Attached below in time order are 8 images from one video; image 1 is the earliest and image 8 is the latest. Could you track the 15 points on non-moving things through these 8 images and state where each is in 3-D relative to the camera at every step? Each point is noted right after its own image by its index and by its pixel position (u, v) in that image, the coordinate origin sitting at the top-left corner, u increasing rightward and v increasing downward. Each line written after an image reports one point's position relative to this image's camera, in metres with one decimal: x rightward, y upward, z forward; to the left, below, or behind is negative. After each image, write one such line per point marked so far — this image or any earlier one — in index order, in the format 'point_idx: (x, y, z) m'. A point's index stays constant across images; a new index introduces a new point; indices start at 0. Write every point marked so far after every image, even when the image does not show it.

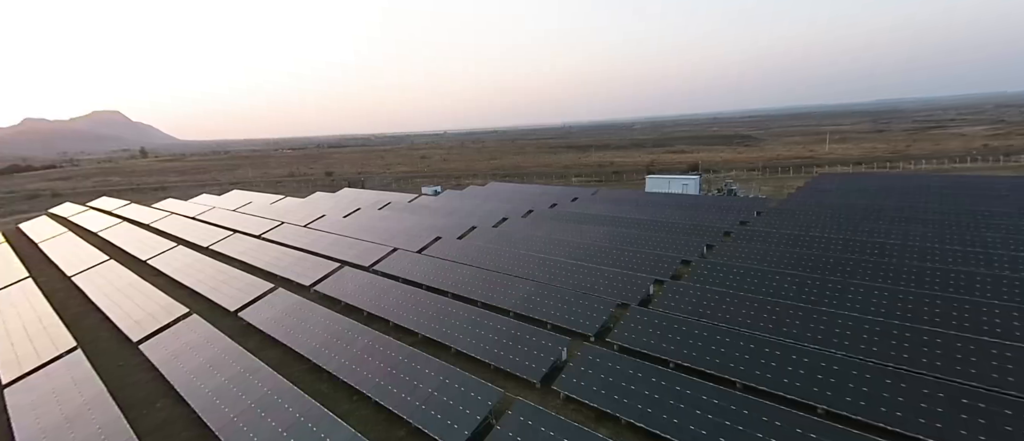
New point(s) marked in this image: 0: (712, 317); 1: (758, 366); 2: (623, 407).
0: (+8.6, -4.0, +18.8) m
1: (+8.1, -4.8, +14.9) m
2: (+3.6, -5.9, +14.4) m
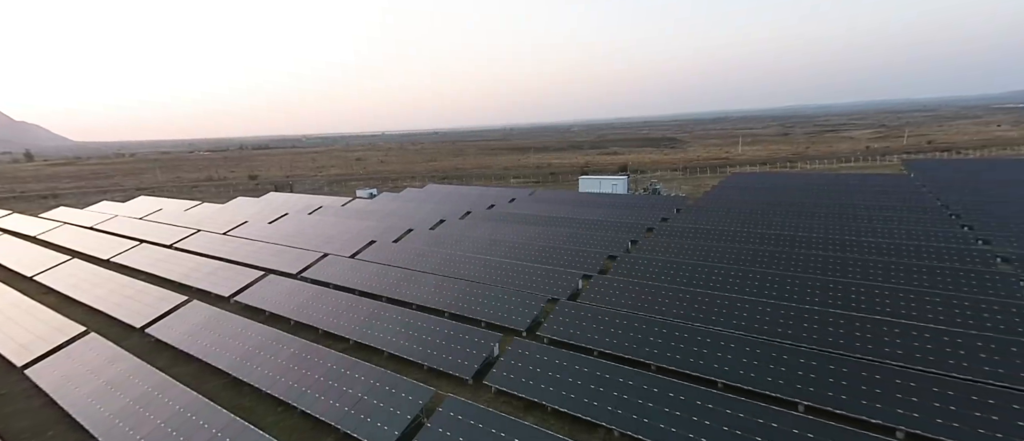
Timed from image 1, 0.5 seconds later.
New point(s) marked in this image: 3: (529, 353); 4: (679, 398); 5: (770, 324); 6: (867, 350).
0: (+5.6, -3.8, +20.3) m
1: (+5.6, -4.6, +16.4) m
2: (+1.2, -5.8, +15.2) m
3: (+0.7, -4.9, +16.8) m
4: (+4.9, -5.2, +13.5) m
5: (+9.9, -3.9, +17.2) m
6: (+11.7, -4.2, +15.0) m
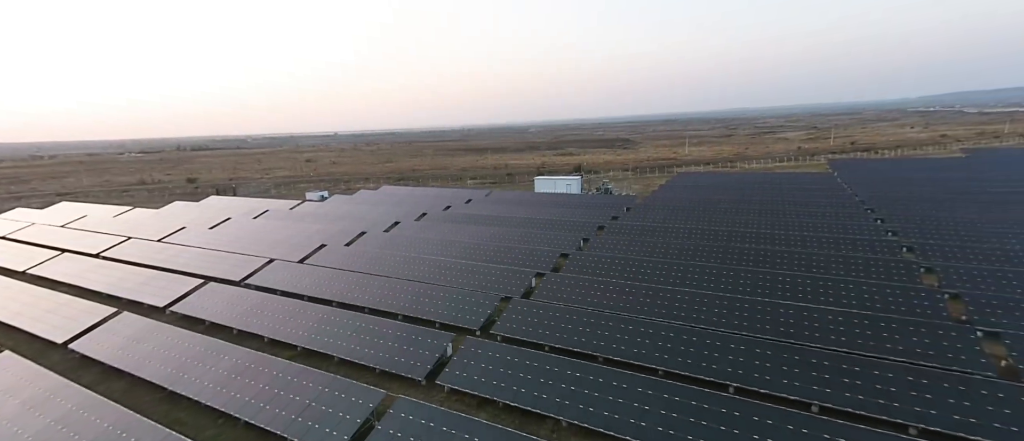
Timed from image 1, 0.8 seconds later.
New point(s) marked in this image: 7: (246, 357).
0: (+3.5, -3.7, +21.0) m
1: (+3.8, -4.5, +17.1) m
2: (-0.4, -5.8, +15.5) m
3: (-1.1, -4.9, +17.1) m
4: (+3.4, -5.1, +14.2) m
5: (+8.0, -3.8, +18.3) m
6: (+10.0, -4.0, +16.3) m
7: (-10.6, -5.4, +18.3) m
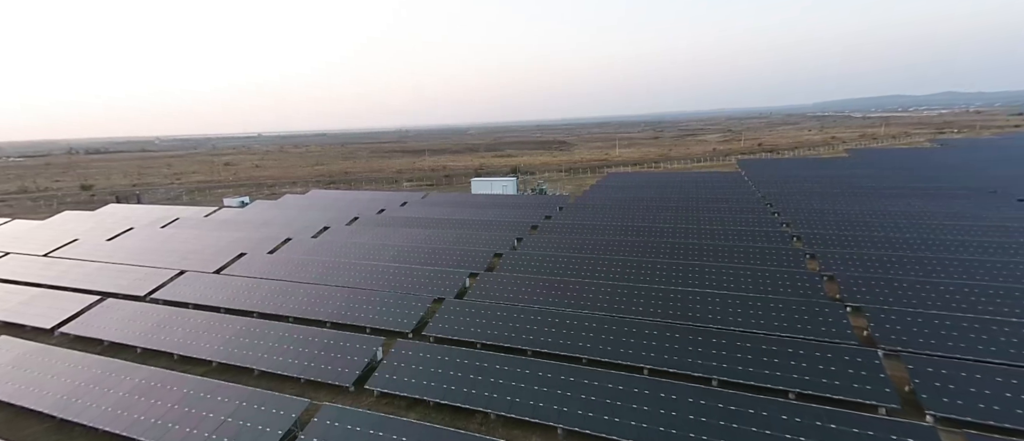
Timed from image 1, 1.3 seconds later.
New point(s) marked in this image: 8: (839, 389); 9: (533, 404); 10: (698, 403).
0: (+0.2, -3.7, +21.6) m
1: (+1.1, -4.4, +17.8) m
2: (-2.8, -5.8, +15.7) m
3: (-3.8, -4.9, +17.1) m
4: (+1.1, -5.0, +14.9) m
5: (+5.1, -3.6, +19.6) m
6: (+7.3, -3.8, +17.9) m
7: (-13.3, -5.7, +17.0) m
8: (+9.1, -4.7, +12.8) m
9: (+0.7, -5.6, +14.0) m
10: (+5.0, -4.9, +12.5) m
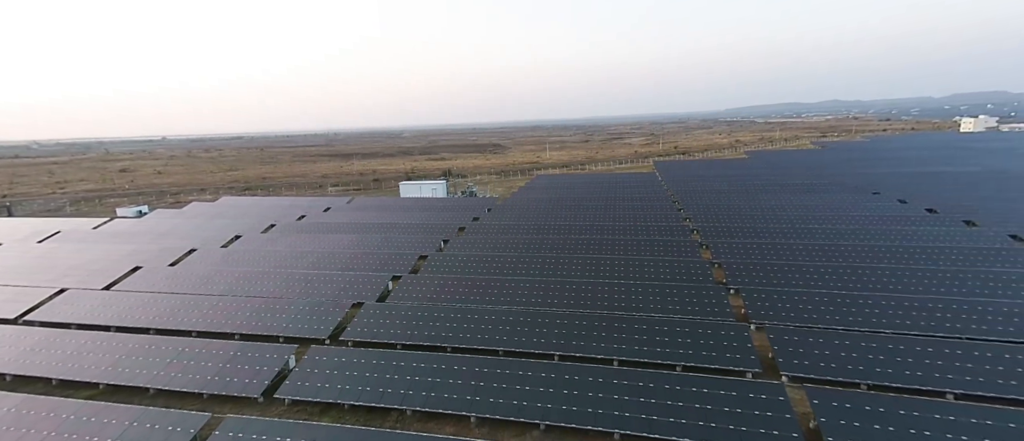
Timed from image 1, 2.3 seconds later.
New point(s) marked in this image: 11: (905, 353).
0: (-3.7, -3.7, +21.9) m
1: (-2.2, -4.4, +18.2) m
2: (-5.7, -5.8, +15.5) m
3: (-6.9, -5.0, +16.8) m
4: (-1.8, -5.0, +15.3) m
5: (+1.4, -3.4, +20.6) m
6: (+3.9, -3.6, +19.2) m
7: (-16.3, -6.0, +15.3) m
8: (+6.5, -4.4, +14.5) m
9: (-2.0, -5.5, +14.3) m
10: (+2.5, -4.7, +13.6) m
11: (+10.8, -3.7, +12.7) m
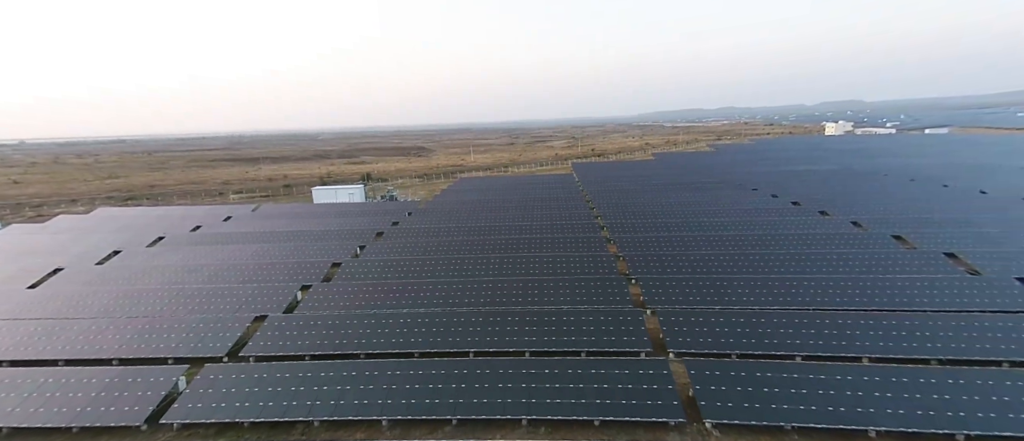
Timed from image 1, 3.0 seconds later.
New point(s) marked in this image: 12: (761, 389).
0: (-7.7, -3.9, +21.2) m
1: (-5.6, -4.5, +17.9) m
2: (-8.6, -6.0, +14.6) m
3: (-10.0, -5.3, +15.7) m
4: (-4.7, -5.0, +15.1) m
5: (-2.5, -3.5, +20.8) m
6: (+0.2, -3.5, +19.9) m
7: (-19.0, -6.6, +12.6) m
8: (+3.5, -4.2, +15.6) m
9: (-4.8, -5.6, +14.1) m
10: (-0.2, -4.7, +14.1) m
11: (+8.1, -3.3, +14.6) m
12: (+6.3, -4.3, +11.7) m
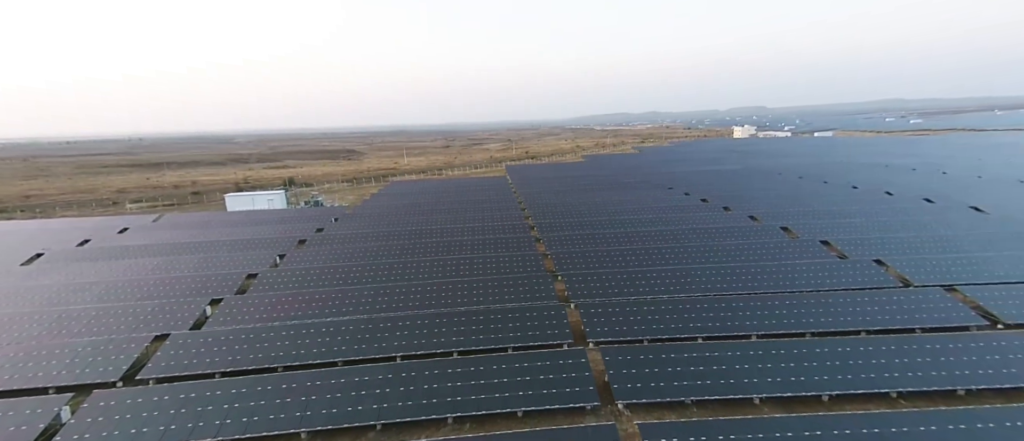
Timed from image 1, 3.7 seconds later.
0: (-11.0, -4.2, +20.1) m
1: (-8.4, -4.7, +17.1) m
2: (-10.8, -6.3, +13.4) m
3: (-12.4, -5.6, +14.3) m
4: (-7.1, -5.2, +14.5) m
5: (-5.8, -3.6, +20.5) m
6: (-3.0, -3.6, +20.0) m
7: (-20.8, -7.1, +9.9) m
8: (+1.0, -4.2, +16.2) m
9: (-7.0, -5.8, +13.4) m
10: (-2.5, -4.7, +14.1) m
11: (+5.6, -3.2, +15.9) m
12: (+4.3, -4.2, +12.7) m
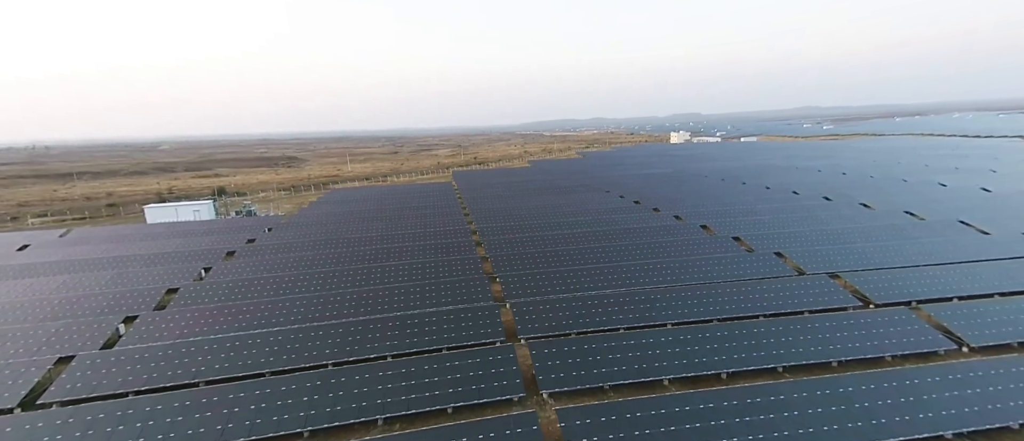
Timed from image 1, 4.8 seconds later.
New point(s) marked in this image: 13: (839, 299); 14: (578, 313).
0: (-13.7, -4.6, +19.1) m
1: (-10.8, -5.0, +16.4) m
2: (-12.8, -6.6, +12.5) m
3: (-14.5, -5.9, +13.2) m
4: (-9.2, -5.5, +13.9) m
5: (-8.6, -3.9, +20.1) m
6: (-5.8, -3.8, +19.9) m
7: (-22.3, -7.6, +7.8) m
8: (-1.4, -4.3, +16.6) m
9: (-8.9, -6.0, +12.9) m
10: (-4.6, -4.9, +14.2) m
11: (+3.2, -3.2, +16.8) m
12: (+2.3, -4.1, +13.5) m
13: (+12.0, -2.9, +16.6) m
14: (+2.4, -3.4, +16.5) m
